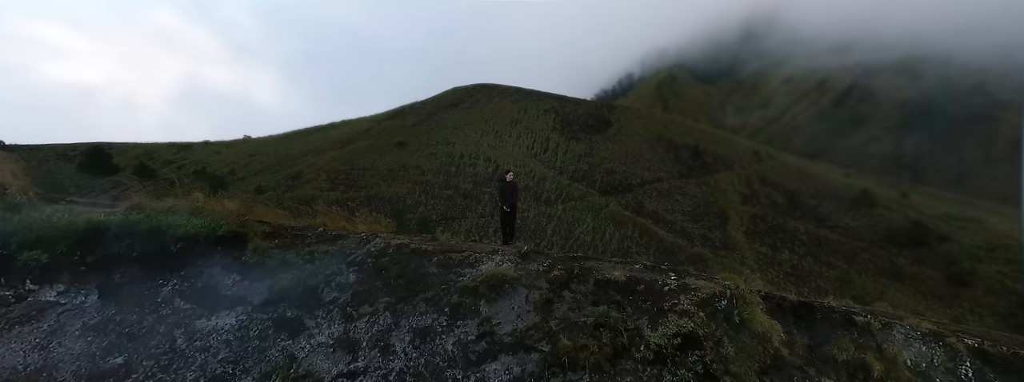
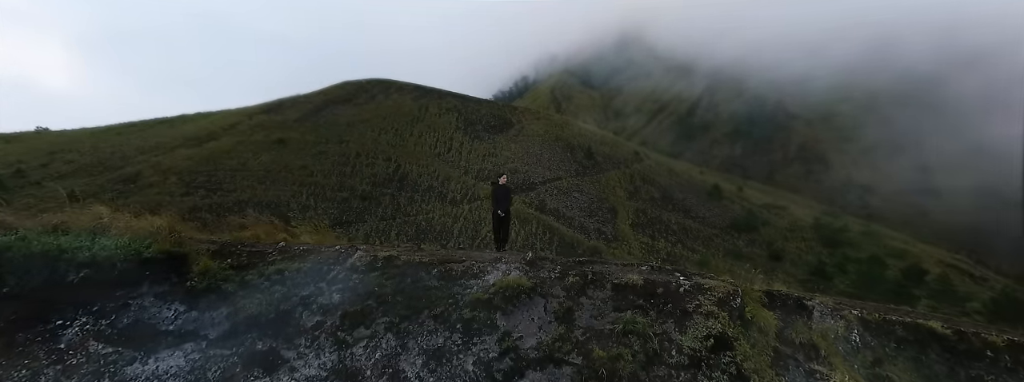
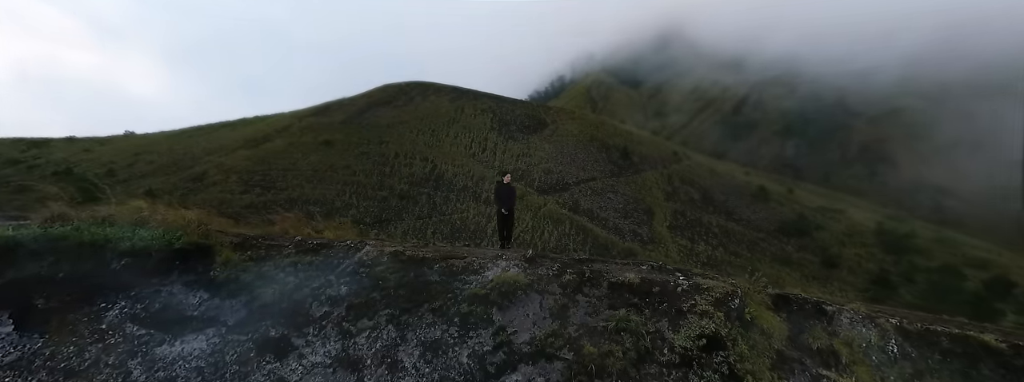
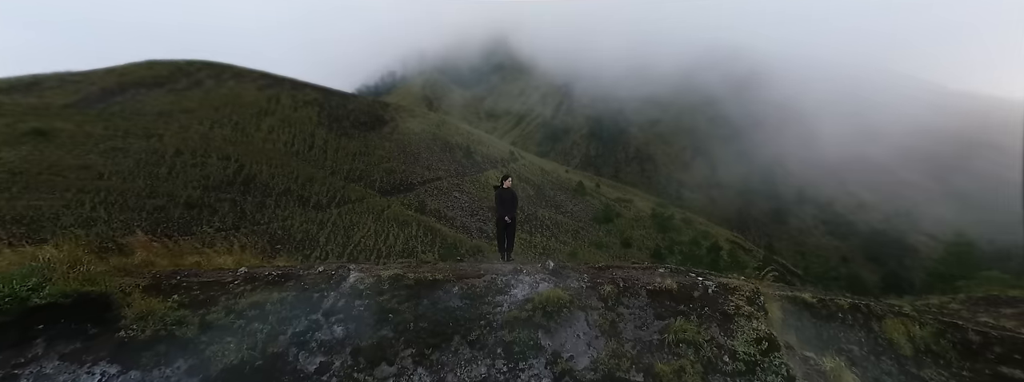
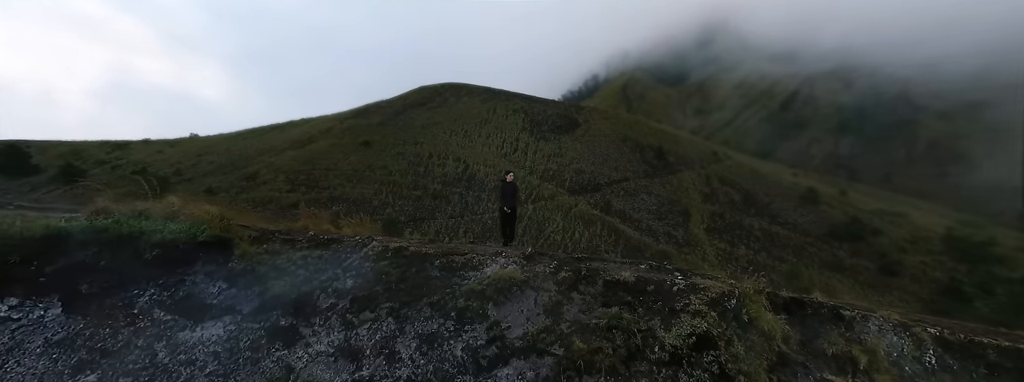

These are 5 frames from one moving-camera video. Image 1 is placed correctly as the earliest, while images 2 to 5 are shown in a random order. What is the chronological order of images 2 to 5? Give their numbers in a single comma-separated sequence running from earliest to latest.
5, 3, 2, 4
